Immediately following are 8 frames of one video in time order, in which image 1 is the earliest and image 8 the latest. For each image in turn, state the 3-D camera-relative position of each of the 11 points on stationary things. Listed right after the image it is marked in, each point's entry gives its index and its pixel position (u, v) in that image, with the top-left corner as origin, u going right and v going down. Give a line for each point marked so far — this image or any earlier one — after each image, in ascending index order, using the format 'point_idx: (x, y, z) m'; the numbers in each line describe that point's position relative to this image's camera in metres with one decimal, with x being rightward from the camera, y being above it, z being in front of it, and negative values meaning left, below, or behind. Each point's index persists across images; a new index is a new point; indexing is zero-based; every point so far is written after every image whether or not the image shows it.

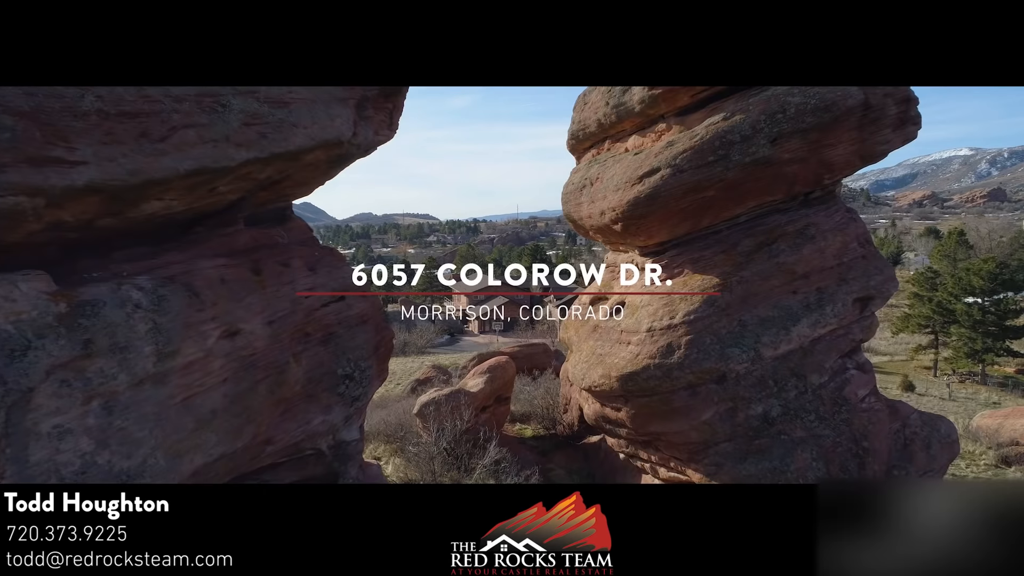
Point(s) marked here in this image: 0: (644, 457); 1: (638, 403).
0: (+2.1, -2.6, +8.8) m
1: (+1.8, -1.7, +8.1) m
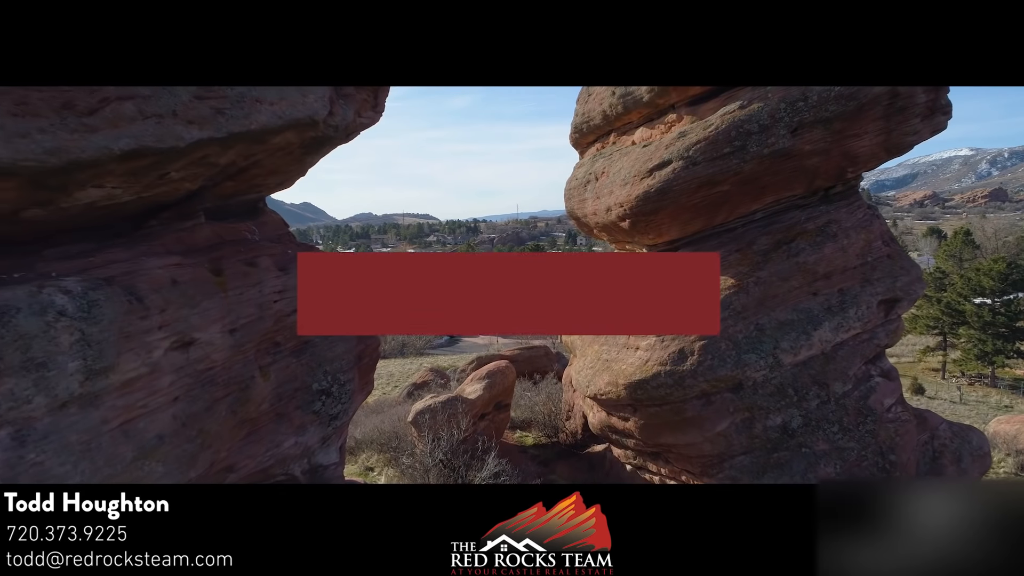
0: (+2.1, -2.7, +8.3) m
1: (+1.8, -1.7, +7.6) m
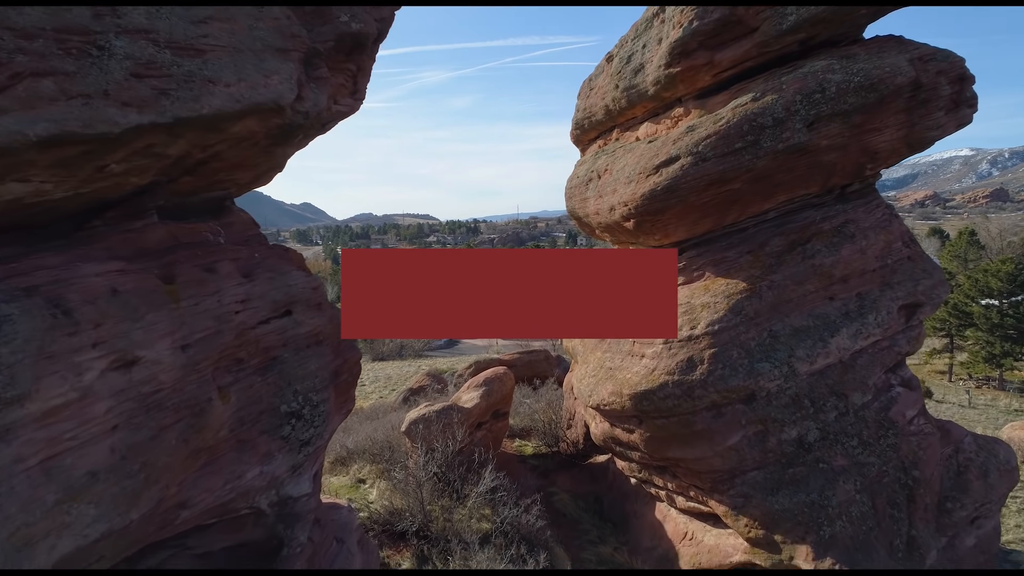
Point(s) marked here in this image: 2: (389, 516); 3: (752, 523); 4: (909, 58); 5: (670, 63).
0: (+2.0, -2.7, +7.8) m
1: (+1.8, -1.7, +7.1) m
2: (-1.7, -3.1, +7.8) m
3: (+2.9, -2.8, +6.8) m
4: (+4.7, +2.7, +6.6) m
5: (+2.1, +2.9, +7.4) m
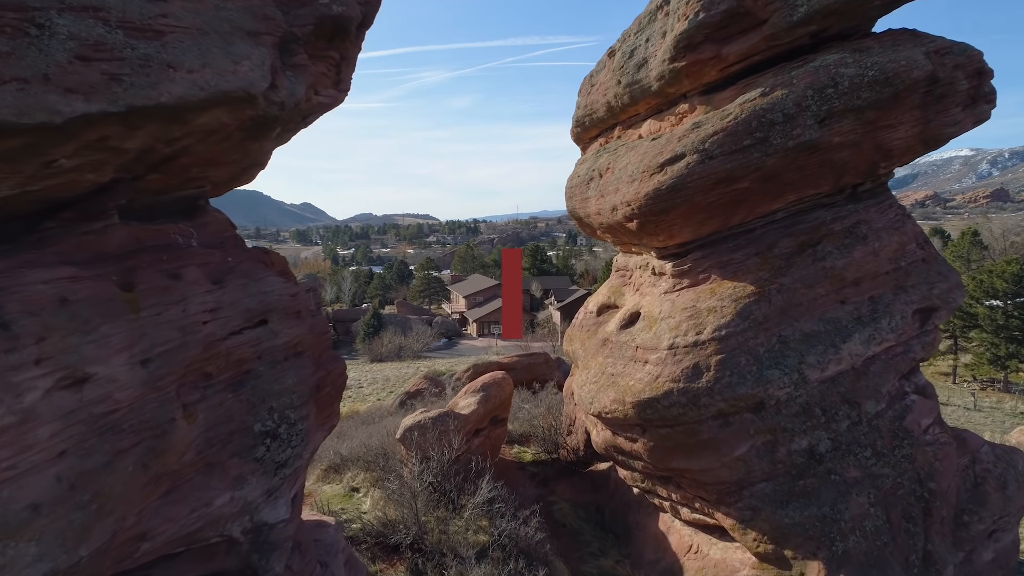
0: (+2.0, -2.7, +7.5) m
1: (+1.8, -1.8, +6.8) m
2: (-1.7, -3.2, +7.5) m
3: (+2.8, -2.9, +6.5) m
4: (+4.6, +2.6, +6.4) m
5: (+2.1, +2.9, +7.1) m
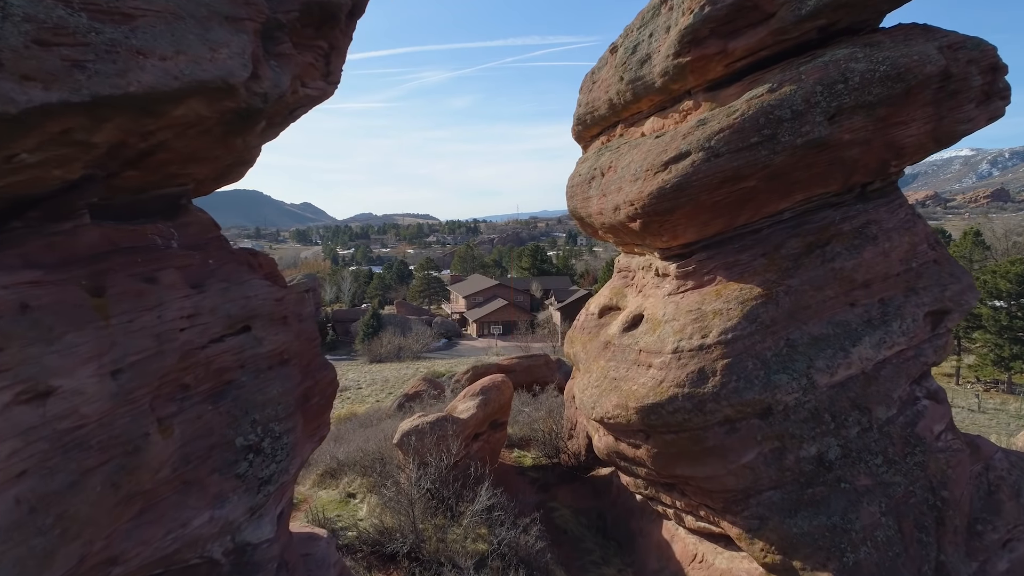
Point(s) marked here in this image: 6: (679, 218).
0: (+2.0, -2.8, +7.3) m
1: (+1.8, -1.8, +6.6) m
2: (-1.7, -3.2, +7.3) m
3: (+2.8, -2.9, +6.3) m
4: (+4.6, +2.6, +6.2) m
5: (+2.1, +2.9, +6.9) m
6: (+2.0, +0.8, +6.9) m
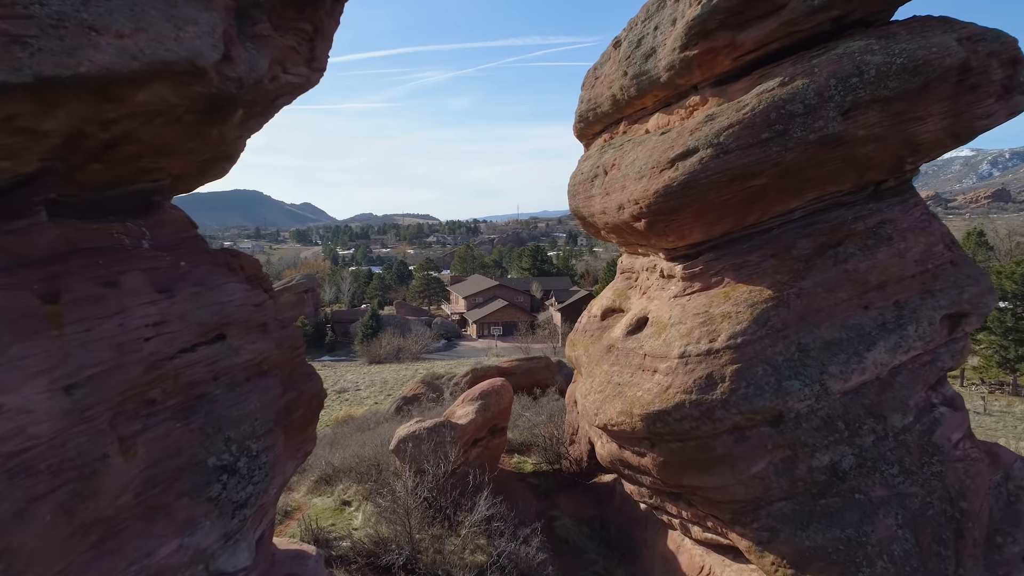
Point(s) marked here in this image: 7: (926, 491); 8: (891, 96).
0: (+2.0, -2.8, +7.1) m
1: (+1.8, -1.8, +6.4) m
2: (-1.7, -3.2, +7.1) m
3: (+2.8, -2.9, +6.0) m
4: (+4.6, +2.6, +5.9) m
5: (+2.1, +2.9, +6.7) m
6: (+2.0, +0.8, +6.6) m
7: (+4.4, -2.1, +6.0) m
8: (+3.9, +2.0, +5.8) m
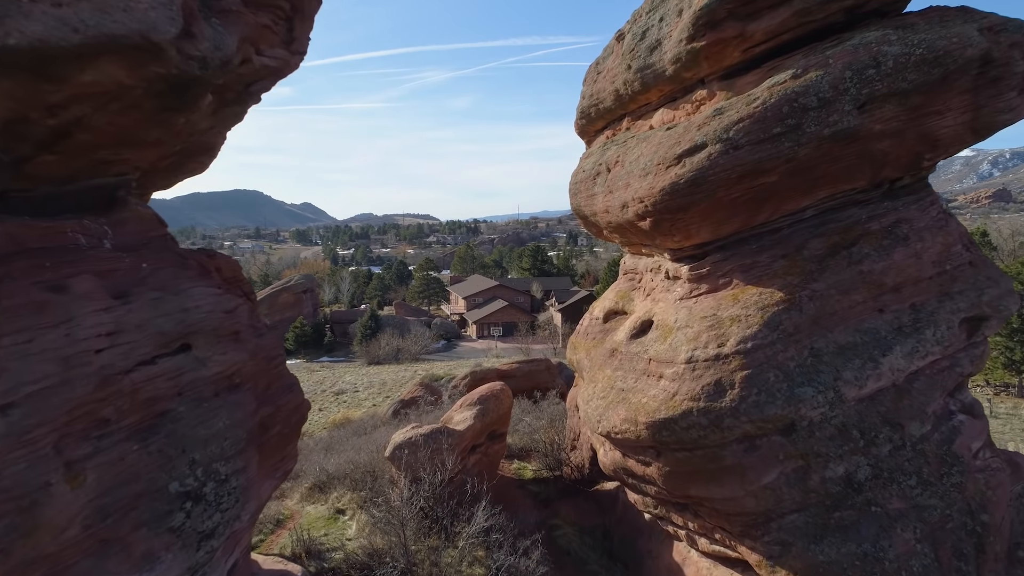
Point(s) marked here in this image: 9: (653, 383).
0: (+2.0, -2.8, +6.8) m
1: (+1.8, -1.8, +6.1) m
2: (-1.7, -3.2, +6.8) m
3: (+2.8, -2.9, +5.7) m
4: (+4.6, +2.6, +5.6) m
5: (+2.1, +2.8, +6.4) m
6: (+2.0, +0.8, +6.3) m
7: (+4.3, -2.2, +5.7) m
8: (+3.9, +2.0, +5.6) m
9: (+1.6, -1.1, +6.4) m
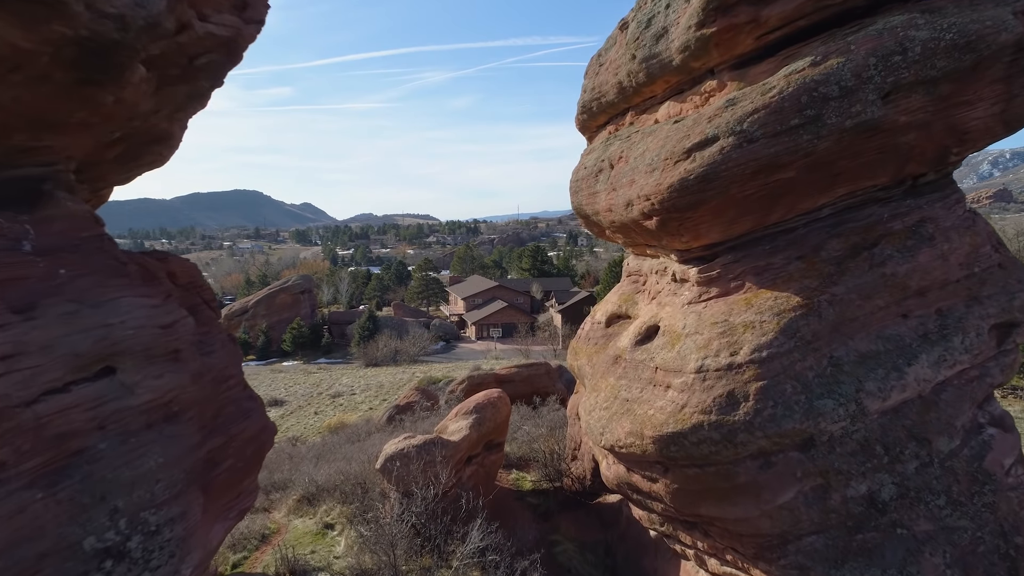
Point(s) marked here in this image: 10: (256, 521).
0: (+2.0, -2.9, +6.4) m
1: (+1.7, -1.9, +5.7) m
2: (-1.8, -3.3, +6.4) m
3: (+2.8, -3.0, +5.3) m
4: (+4.6, +2.5, +5.2) m
5: (+2.0, +2.8, +6.0) m
6: (+2.0, +0.8, +5.9) m
7: (+4.3, -2.2, +5.3) m
8: (+3.9, +1.9, +5.1) m
9: (+1.6, -1.1, +6.0) m
10: (-3.8, -3.4, +8.4) m
